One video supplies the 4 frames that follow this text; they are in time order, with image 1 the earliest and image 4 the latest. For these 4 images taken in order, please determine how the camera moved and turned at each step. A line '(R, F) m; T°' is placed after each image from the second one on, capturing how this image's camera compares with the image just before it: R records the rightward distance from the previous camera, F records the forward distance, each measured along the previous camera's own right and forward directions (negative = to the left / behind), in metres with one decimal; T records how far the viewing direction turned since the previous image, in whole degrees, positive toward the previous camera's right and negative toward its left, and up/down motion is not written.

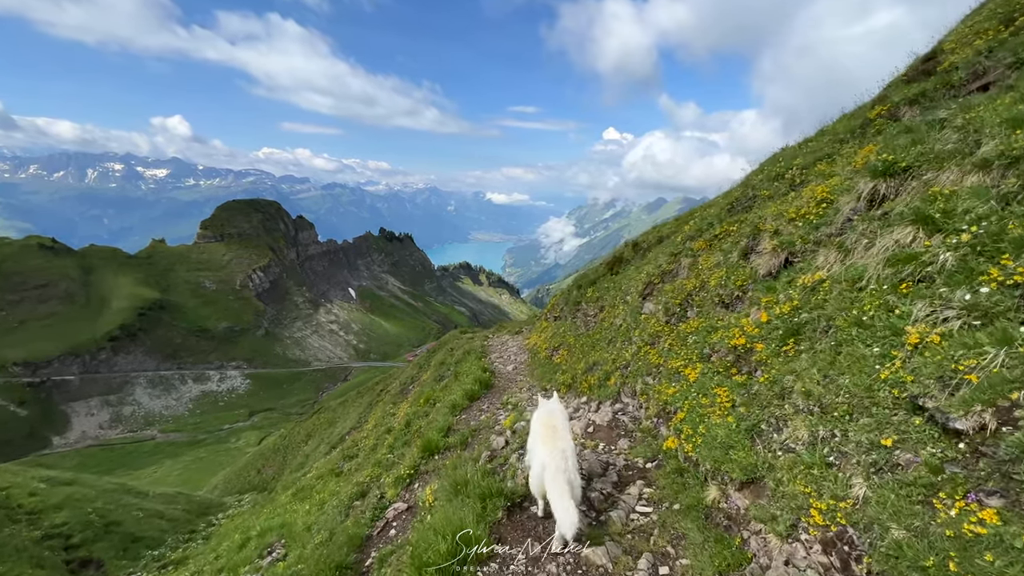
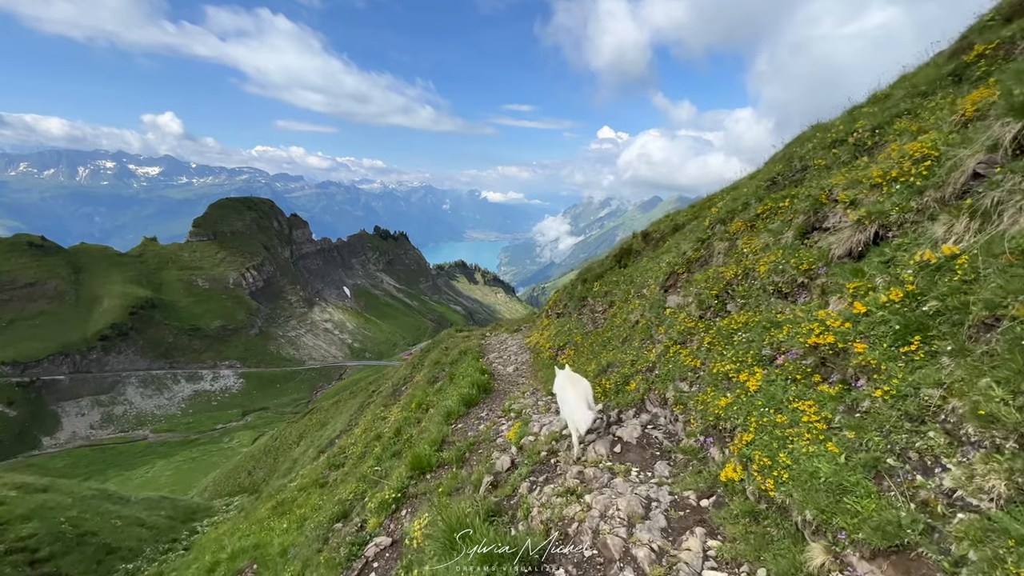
(-0.3, +2.8) m; +1°
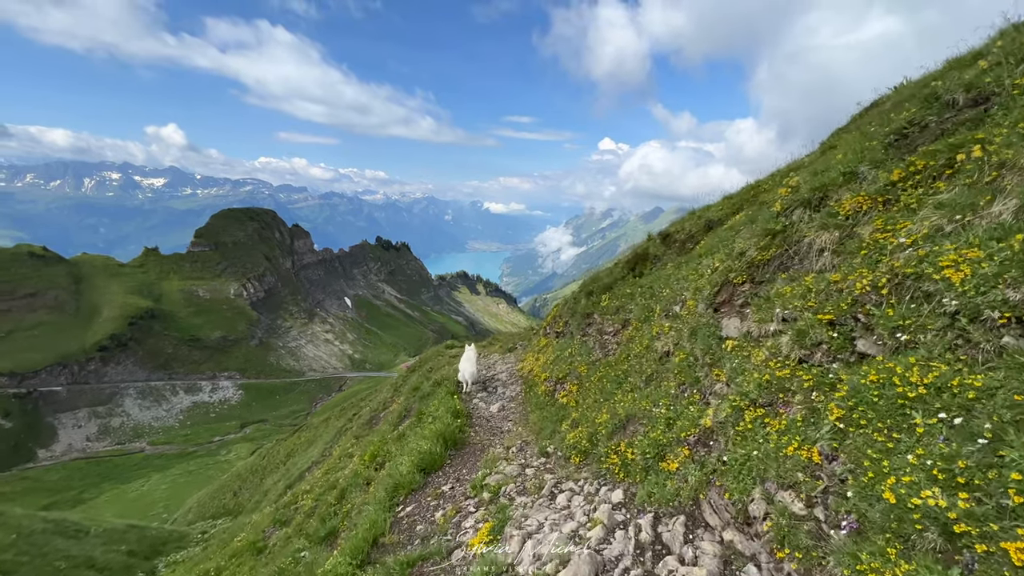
(+0.8, +6.5) m; 0°
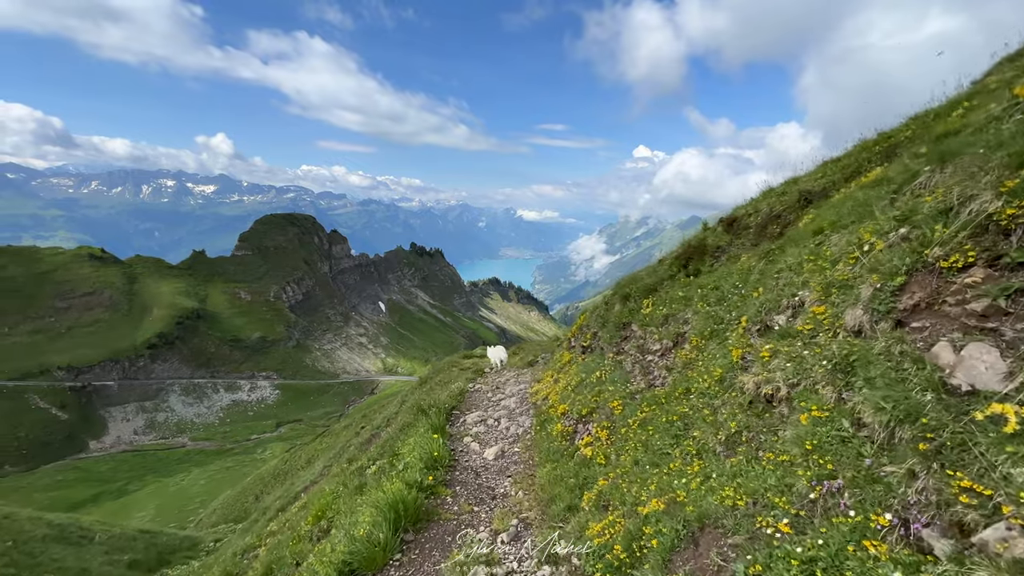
(+0.9, +6.4) m; -4°
